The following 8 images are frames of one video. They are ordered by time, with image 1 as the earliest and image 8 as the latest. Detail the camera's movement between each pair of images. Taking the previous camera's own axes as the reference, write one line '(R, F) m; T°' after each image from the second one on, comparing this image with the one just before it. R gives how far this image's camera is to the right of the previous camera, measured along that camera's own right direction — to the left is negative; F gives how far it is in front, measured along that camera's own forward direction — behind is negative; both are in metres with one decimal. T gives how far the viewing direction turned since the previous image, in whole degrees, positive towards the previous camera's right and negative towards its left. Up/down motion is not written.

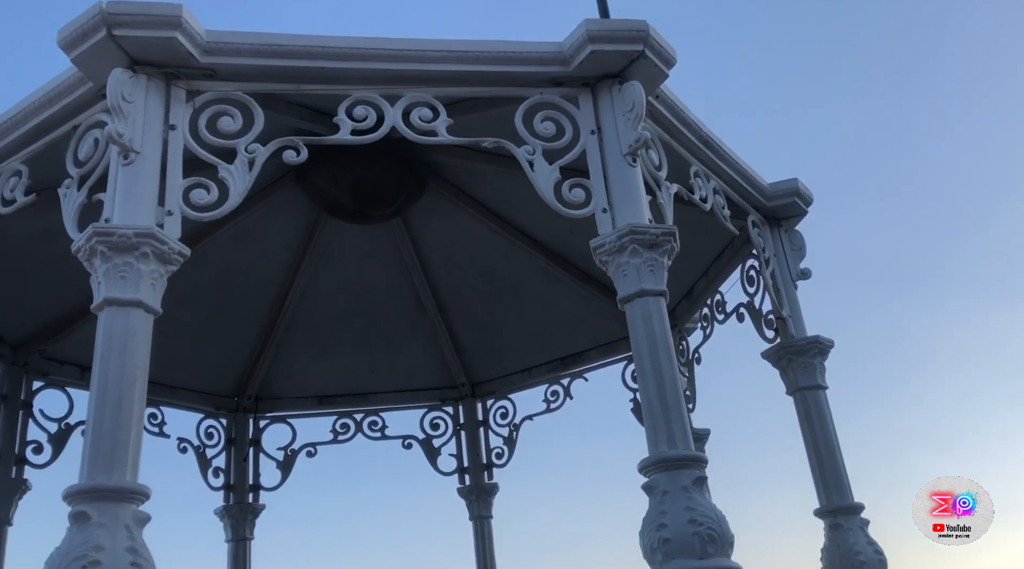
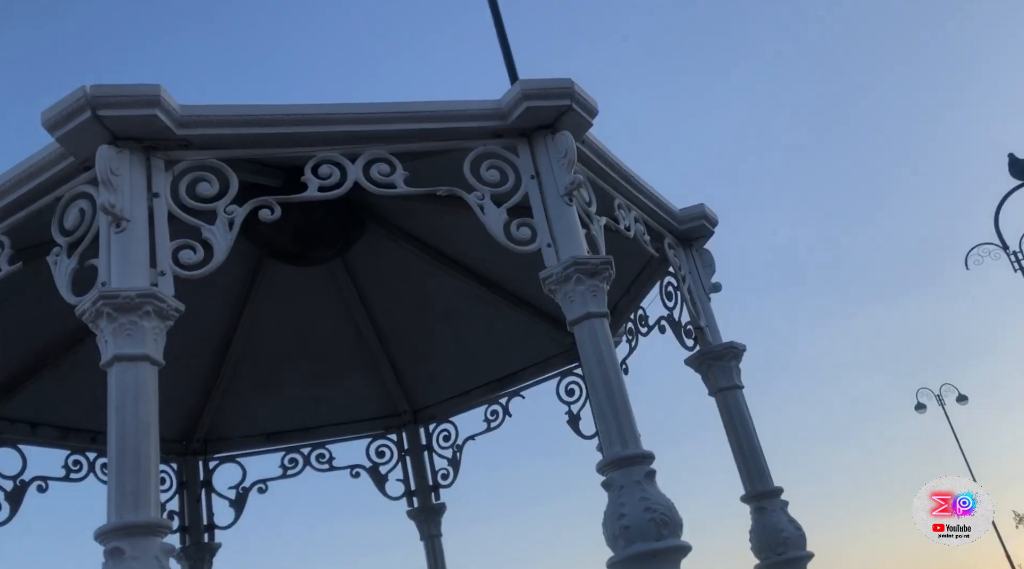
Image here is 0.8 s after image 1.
(-0.2, -0.4) m; +6°
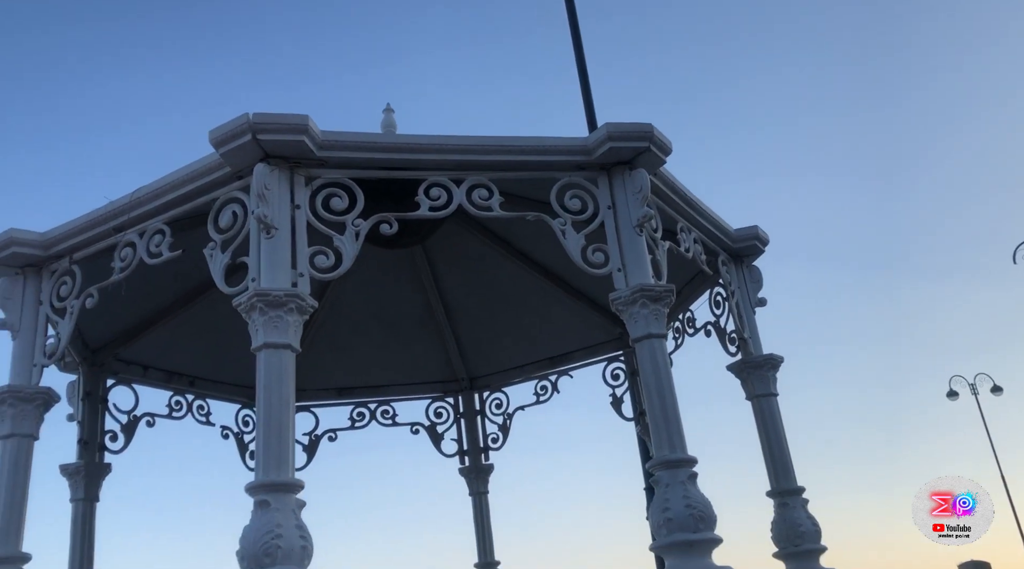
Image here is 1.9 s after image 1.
(-0.2, -0.6) m; -2°
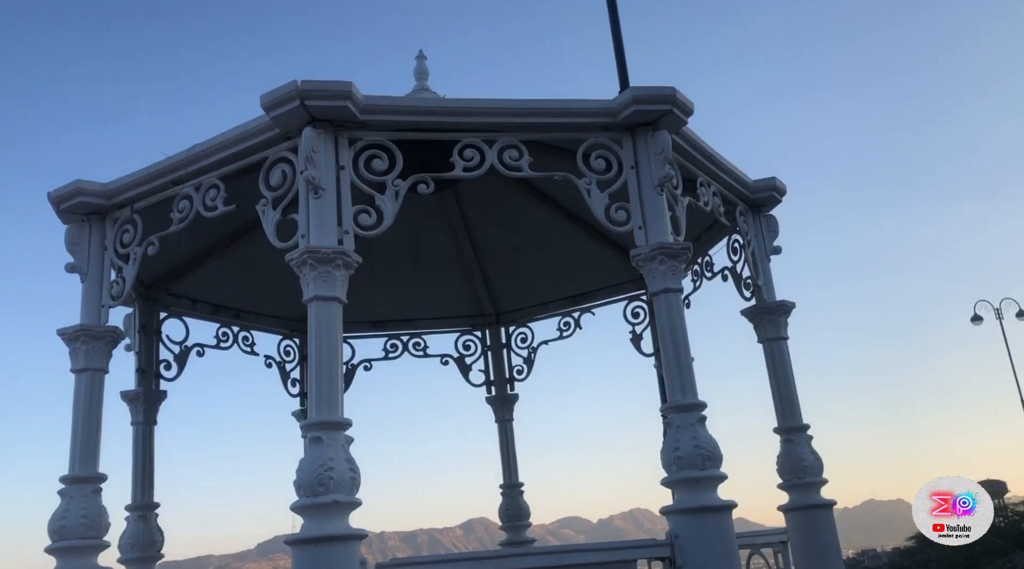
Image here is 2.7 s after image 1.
(0.0, -0.3) m; -1°
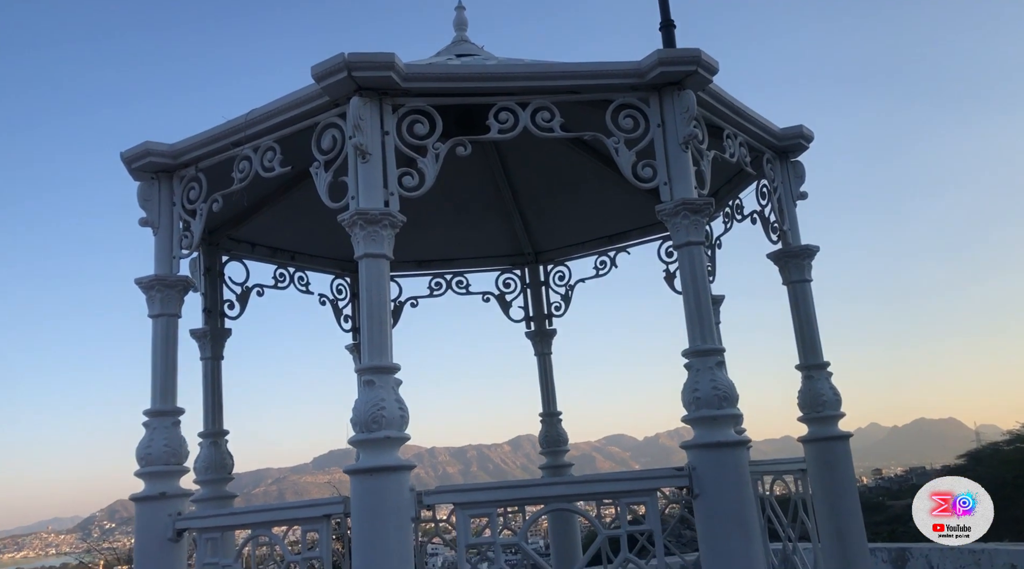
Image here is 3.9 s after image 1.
(+0.1, -0.4) m; -3°
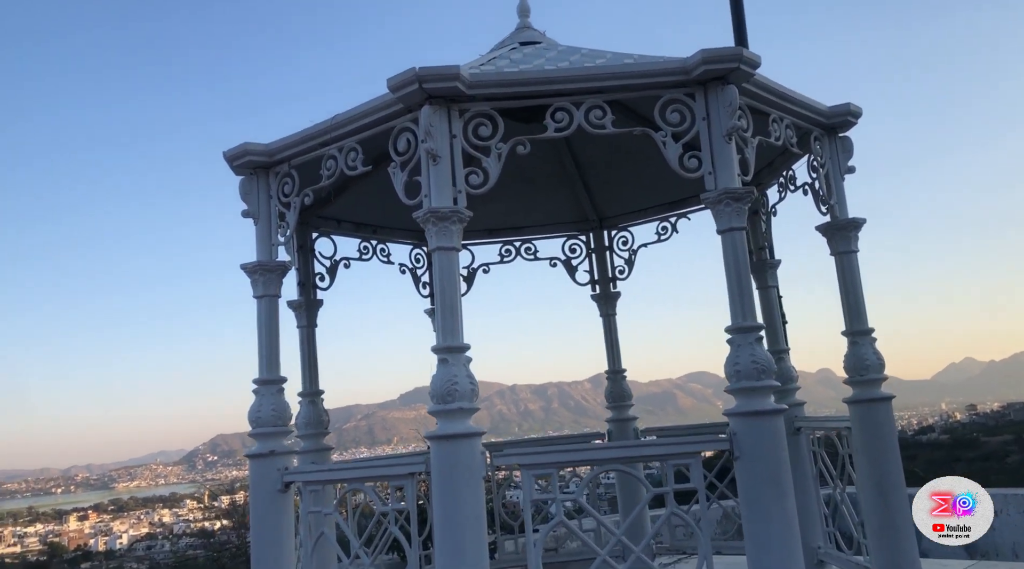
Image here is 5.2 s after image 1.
(+0.1, -0.5) m; -5°
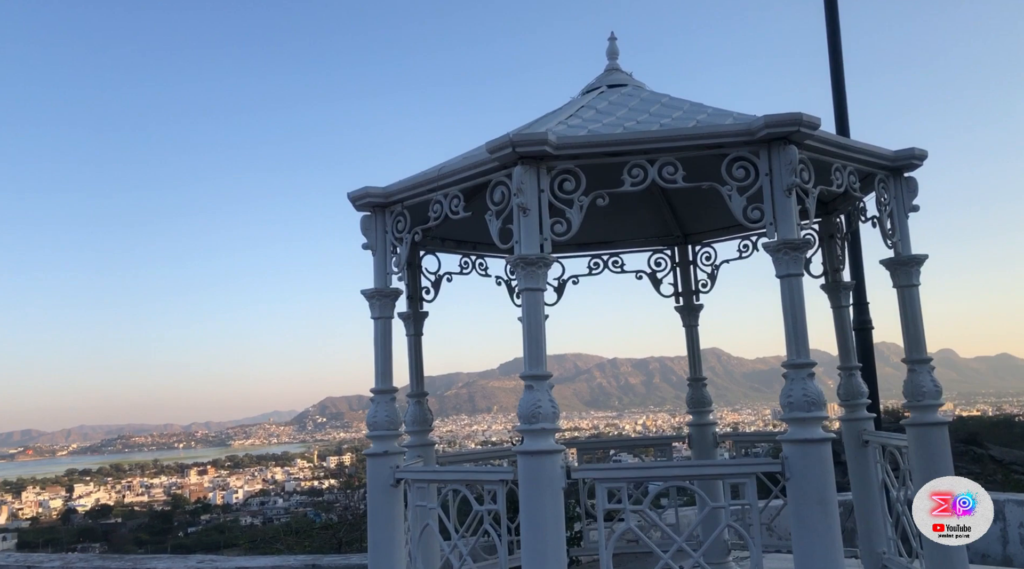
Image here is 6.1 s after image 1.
(+0.1, -0.8) m; -6°
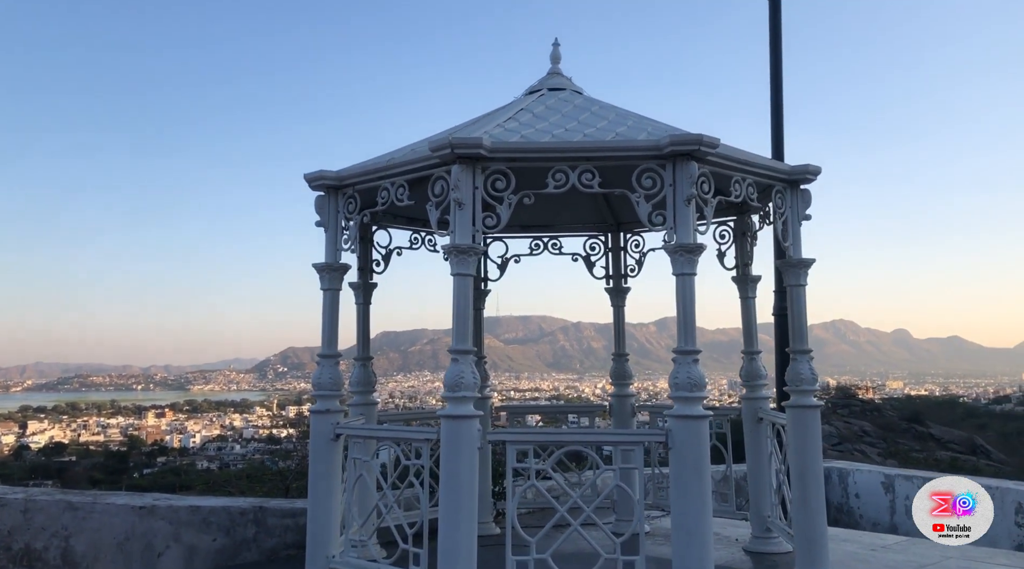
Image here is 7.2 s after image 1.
(+0.3, -0.9) m; +2°
